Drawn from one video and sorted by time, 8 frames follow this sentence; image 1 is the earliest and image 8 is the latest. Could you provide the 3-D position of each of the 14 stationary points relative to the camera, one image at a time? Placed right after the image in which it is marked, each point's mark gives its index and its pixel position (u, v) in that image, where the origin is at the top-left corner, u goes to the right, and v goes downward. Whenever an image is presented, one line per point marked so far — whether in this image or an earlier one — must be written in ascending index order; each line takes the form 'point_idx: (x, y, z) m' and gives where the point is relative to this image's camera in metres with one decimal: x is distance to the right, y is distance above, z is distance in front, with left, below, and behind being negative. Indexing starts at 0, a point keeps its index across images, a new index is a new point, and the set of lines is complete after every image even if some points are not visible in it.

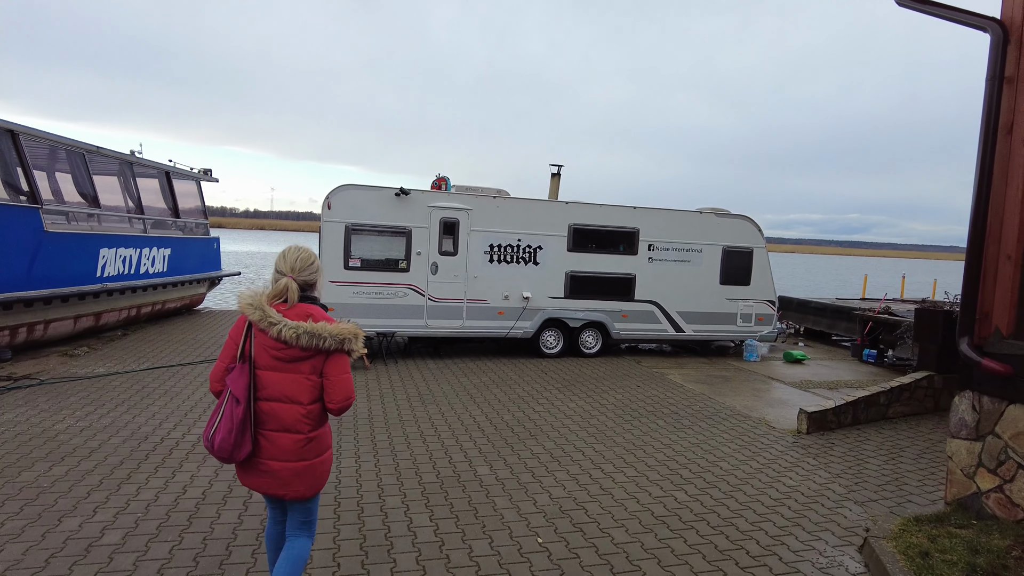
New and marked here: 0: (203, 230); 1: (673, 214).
0: (-7.1, +1.3, +14.8) m
1: (+2.6, +1.2, +10.4) m
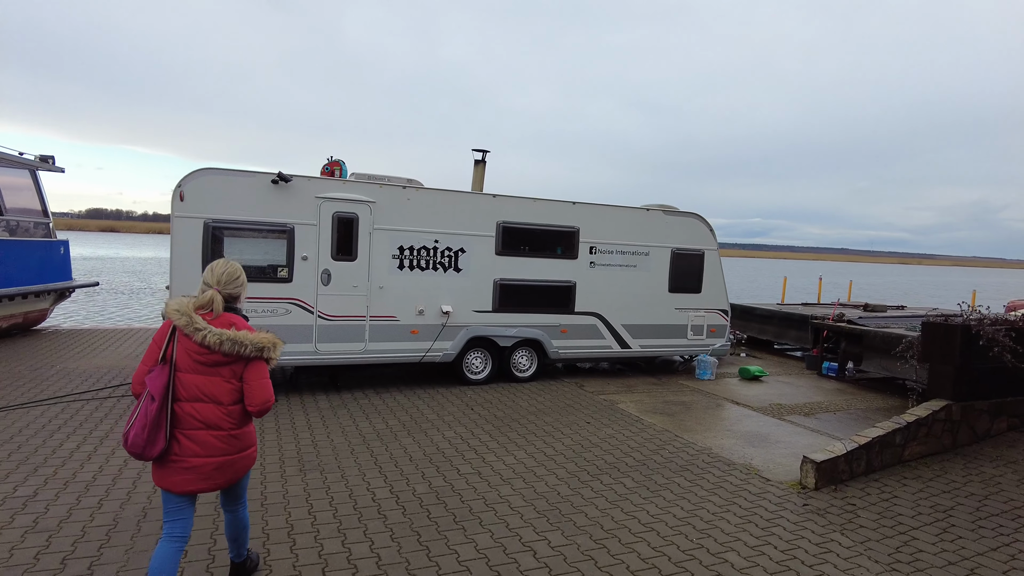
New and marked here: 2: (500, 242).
0: (-8.7, +1.1, +12.0) m
1: (+1.5, +1.1, +8.9) m
2: (-0.1, +0.6, +8.1) m
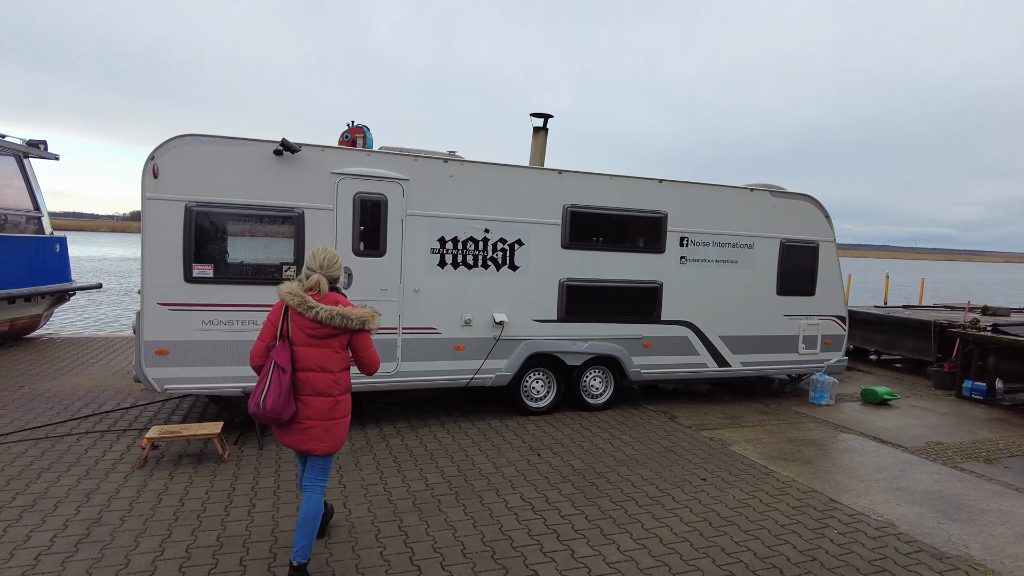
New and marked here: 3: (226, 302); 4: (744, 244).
0: (-7.8, +1.0, +10.6) m
1: (+2.2, +1.1, +7.0) m
2: (+0.5, +0.5, +6.3) m
3: (-2.4, -0.1, +5.3) m
4: (+2.6, +0.5, +7.2) m
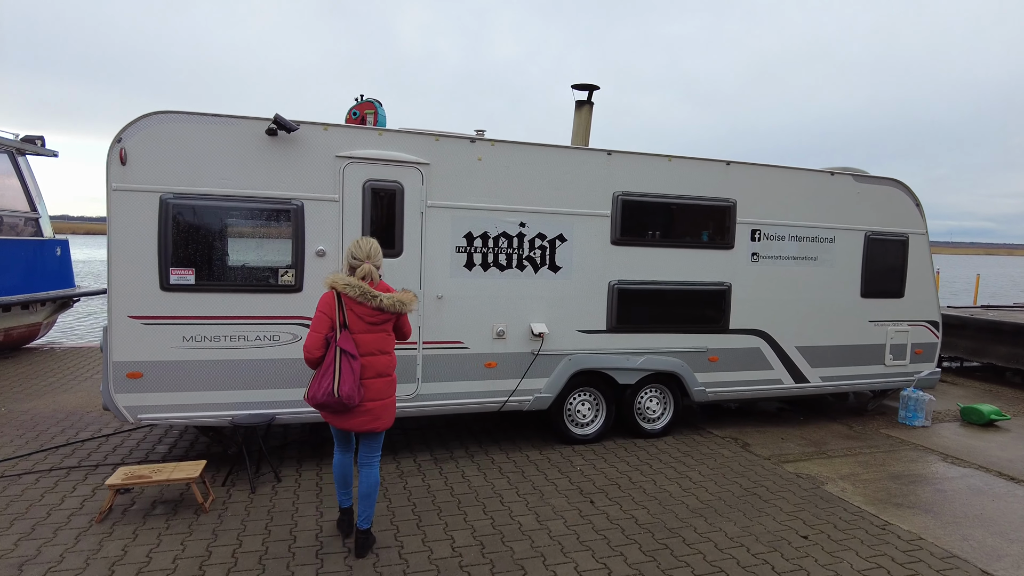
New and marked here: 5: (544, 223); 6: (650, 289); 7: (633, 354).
0: (-7.3, +0.9, +9.9) m
1: (+2.5, +1.0, +5.9) m
2: (+0.9, +0.5, +5.3) m
3: (-2.1, -0.2, +4.4) m
4: (+2.9, +0.5, +6.1) m
5: (+0.2, +0.5, +5.1) m
6: (+1.2, 0.0, +5.4) m
7: (+1.0, -0.6, +5.4) m
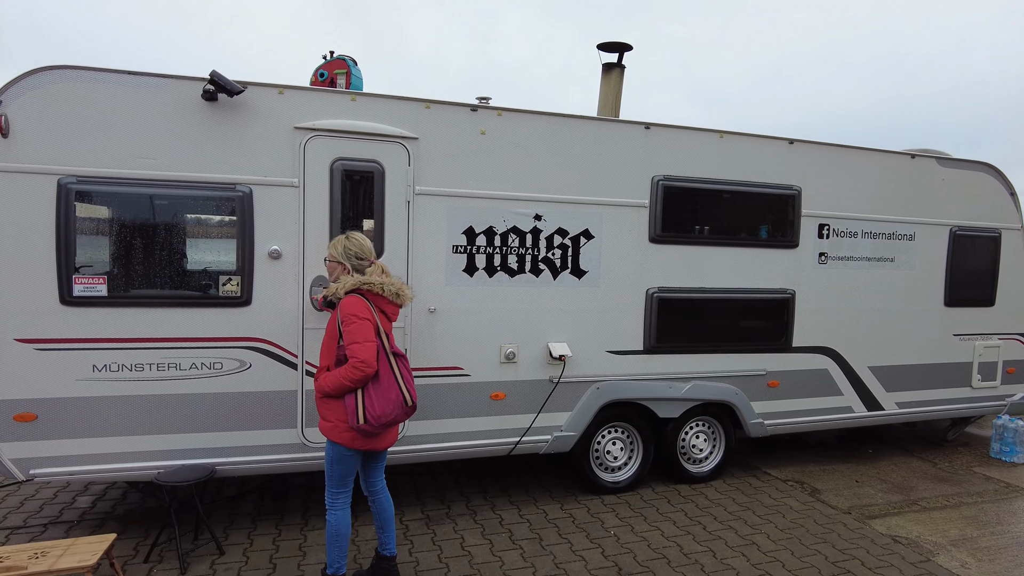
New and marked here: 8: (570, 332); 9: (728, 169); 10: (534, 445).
0: (-7.2, +0.8, +8.9) m
1: (+2.6, +1.0, +4.8) m
2: (+1.0, +0.4, +4.2) m
3: (-2.0, -0.2, +3.3) m
4: (+3.0, +0.4, +5.0) m
5: (+0.3, +0.4, +4.0) m
6: (+1.2, -0.1, +4.3) m
7: (+1.1, -0.6, +4.3) m
8: (+0.4, -0.3, +4.1) m
9: (+1.5, +0.8, +4.4) m
10: (+0.1, -1.0, +4.0) m
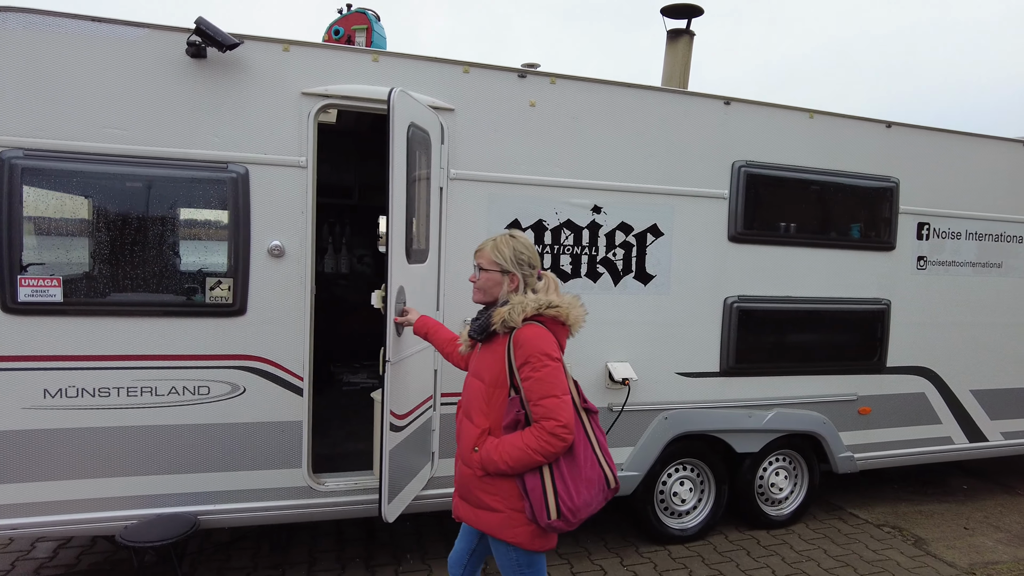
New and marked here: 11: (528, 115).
0: (-6.9, +0.8, +8.3) m
1: (+2.9, +0.9, +4.1) m
2: (+1.2, +0.4, +3.5) m
3: (-1.7, -0.3, +2.6) m
4: (+3.3, +0.3, +4.3) m
5: (+0.6, +0.4, +3.3) m
6: (+1.5, -0.1, +3.6) m
7: (+1.4, -0.7, +3.6) m
8: (+0.6, -0.3, +3.3) m
9: (+1.8, +0.8, +3.7) m
10: (+0.4, -1.0, +3.3) m
11: (+0.1, +0.8, +3.1) m
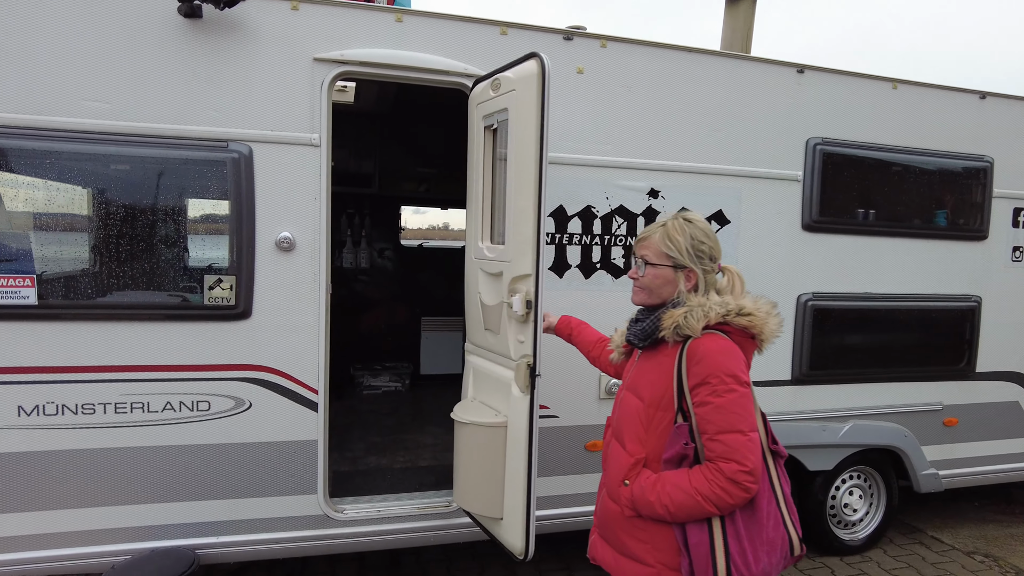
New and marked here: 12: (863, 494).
0: (-6.6, +0.8, +8.0) m
1: (+3.1, +0.9, +3.6) m
2: (+1.4, +0.4, +3.0) m
3: (-1.6, -0.3, +2.3) m
4: (+3.5, +0.4, +3.8) m
5: (+0.8, +0.4, +2.9) m
6: (+1.7, -0.1, +3.1) m
7: (+1.6, -0.6, +3.1) m
8: (+0.8, -0.3, +2.9) m
9: (+2.0, +0.8, +3.2) m
10: (+0.6, -1.0, +2.9) m
11: (+0.3, +0.8, +2.7) m
12: (+1.9, -1.1, +3.4) m
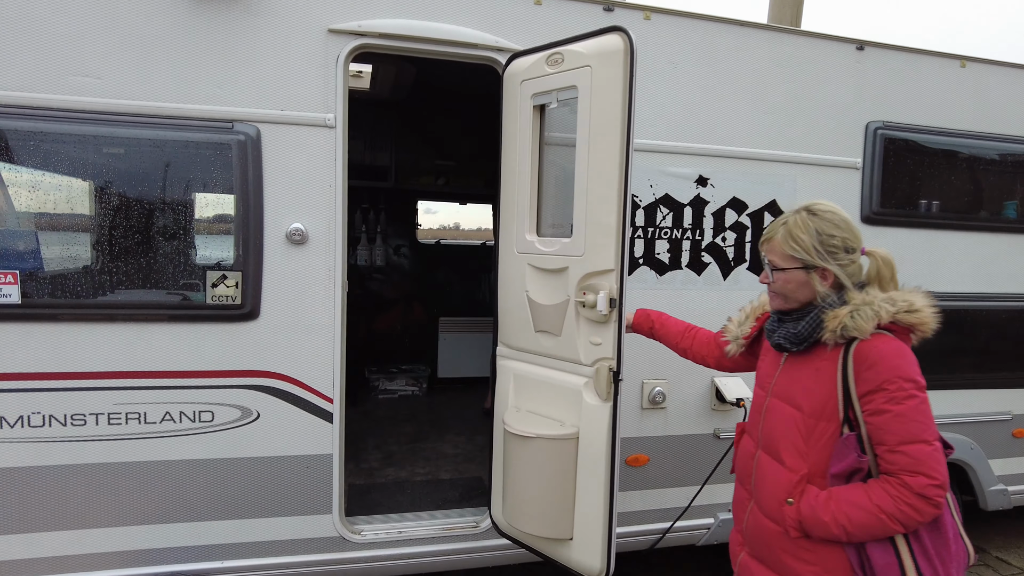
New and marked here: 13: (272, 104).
0: (-6.4, +0.8, +7.9) m
1: (+3.3, +1.0, +3.3) m
2: (+1.6, +0.4, +2.8) m
3: (-1.4, -0.2, +2.0) m
4: (+3.7, +0.4, +3.4) m
5: (+0.9, +0.4, +2.6) m
6: (+1.8, -0.1, +2.9) m
7: (+1.7, -0.6, +2.8) m
8: (+1.0, -0.3, +2.6) m
9: (+2.1, +0.8, +2.9) m
10: (+0.7, -1.0, +2.6) m
11: (+0.4, +0.9, +2.4) m
12: (+2.0, -1.1, +3.1) m
13: (-0.8, +0.6, +2.1) m
